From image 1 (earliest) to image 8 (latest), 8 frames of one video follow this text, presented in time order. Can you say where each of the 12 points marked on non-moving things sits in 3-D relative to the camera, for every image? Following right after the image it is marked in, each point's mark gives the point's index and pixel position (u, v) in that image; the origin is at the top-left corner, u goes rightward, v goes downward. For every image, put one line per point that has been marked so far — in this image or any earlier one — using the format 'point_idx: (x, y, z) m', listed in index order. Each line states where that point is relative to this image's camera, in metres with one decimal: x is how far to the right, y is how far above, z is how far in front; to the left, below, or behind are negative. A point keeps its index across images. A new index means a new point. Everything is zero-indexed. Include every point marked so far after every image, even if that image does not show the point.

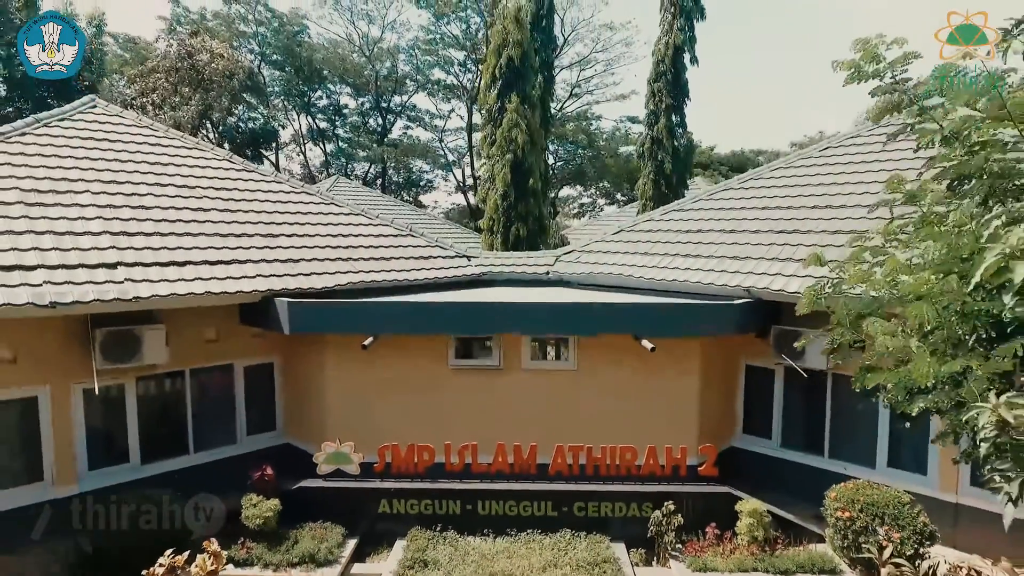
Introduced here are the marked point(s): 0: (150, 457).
0: (-5.2, -2.4, +8.3) m
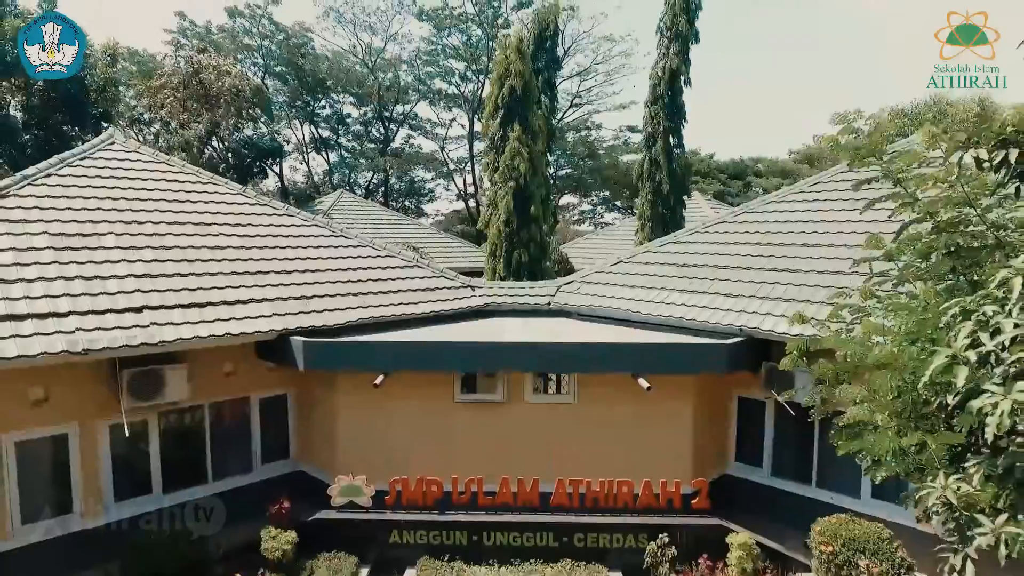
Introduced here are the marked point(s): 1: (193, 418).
0: (-5.1, -3.0, +8.8) m
1: (-4.9, -2.0, +8.9) m
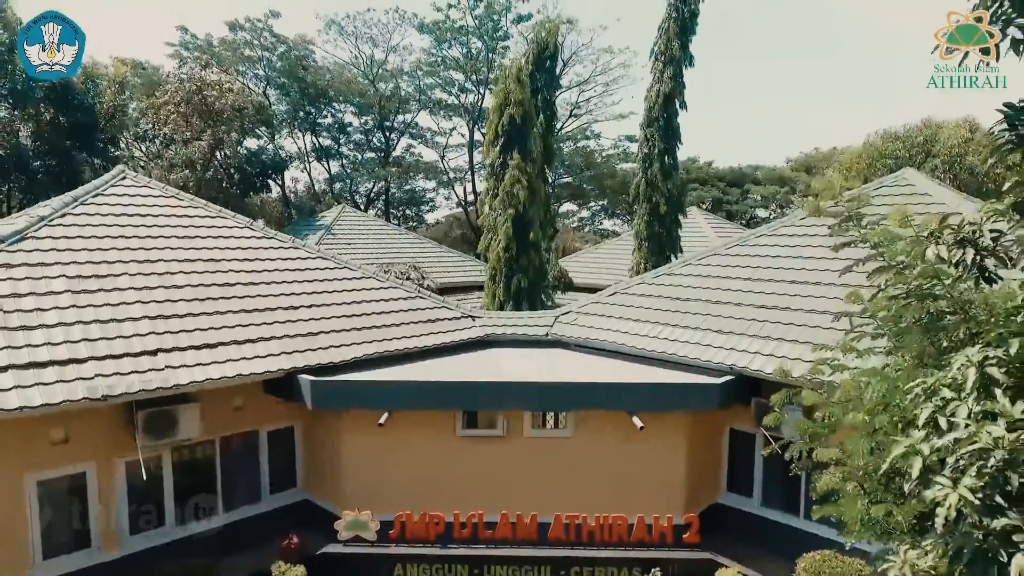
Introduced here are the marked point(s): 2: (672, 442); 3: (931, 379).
0: (-5.1, -3.6, +9.2) m
1: (-4.9, -2.6, +9.3) m
2: (+2.6, -2.5, +9.4) m
3: (+3.2, -0.7, +4.5) m
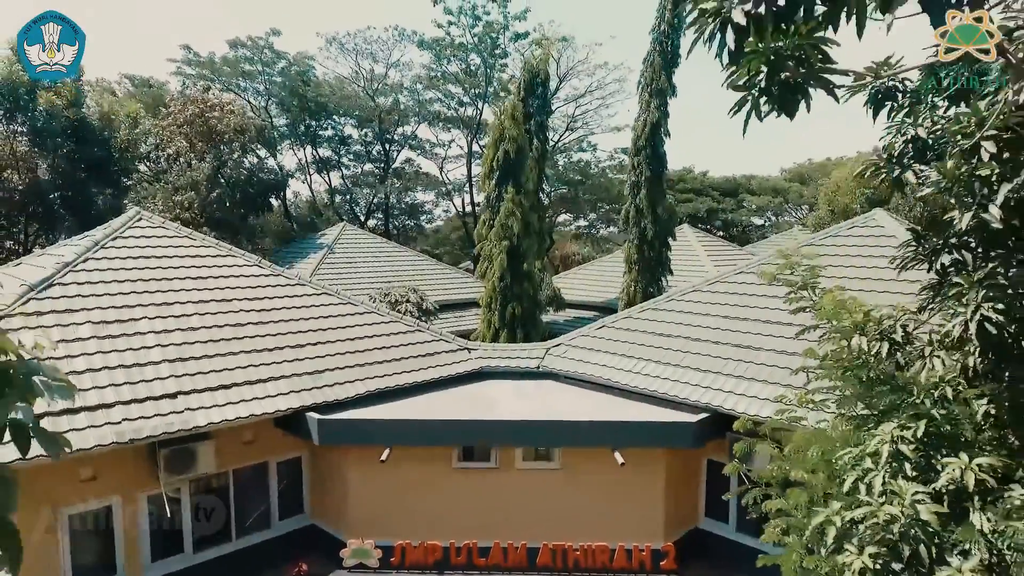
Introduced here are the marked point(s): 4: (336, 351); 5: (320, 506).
0: (-5.3, -4.4, +9.9) m
1: (-5.0, -3.4, +10.0) m
2: (+2.4, -3.3, +10.1) m
3: (+3.1, -1.4, +5.2) m
4: (-3.5, -1.2, +11.5) m
5: (-3.7, -4.2, +11.2) m
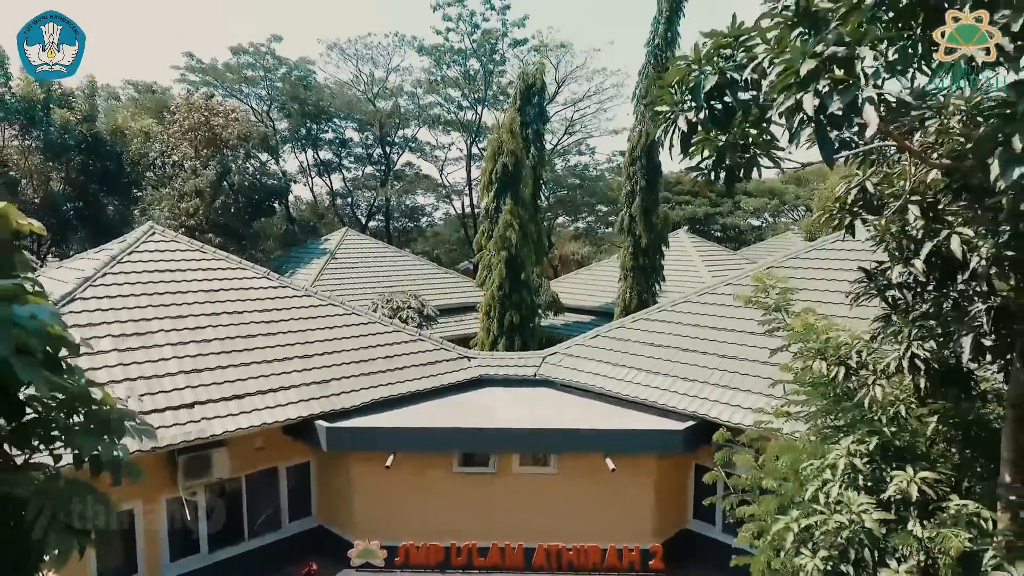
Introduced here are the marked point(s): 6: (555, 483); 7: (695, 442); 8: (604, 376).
0: (-5.3, -4.6, +10.5) m
1: (-5.1, -3.6, +10.6) m
2: (+2.4, -3.5, +10.7) m
3: (+3.0, -1.7, +5.8) m
4: (-3.5, -1.5, +12.1) m
5: (-3.7, -4.5, +11.8) m
6: (+0.8, -3.6, +10.9) m
7: (+3.2, -2.7, +10.3) m
8: (+1.9, -1.8, +12.2) m
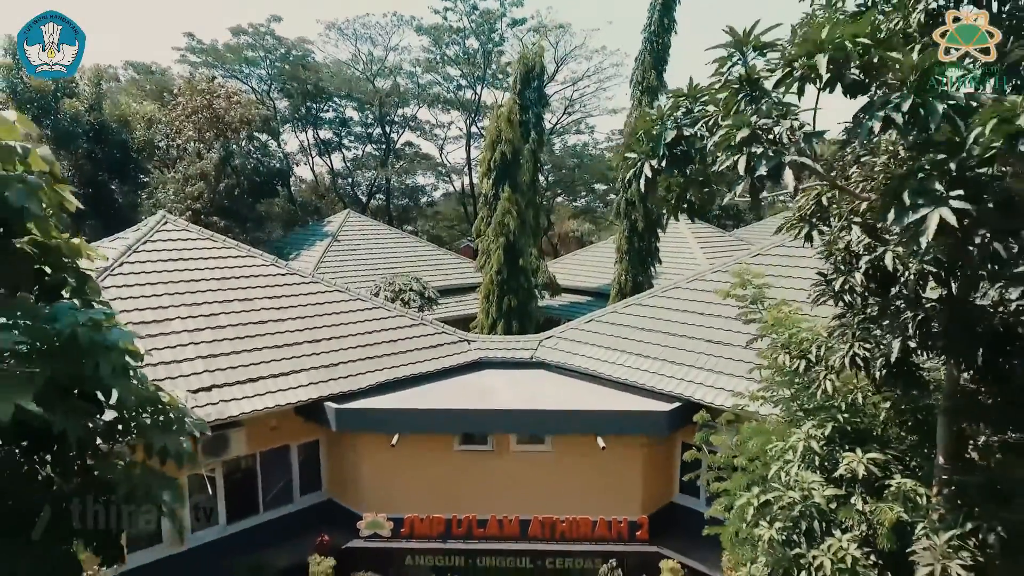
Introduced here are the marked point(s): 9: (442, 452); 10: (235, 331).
0: (-5.4, -4.4, +11.3) m
1: (-5.1, -3.4, +11.3) m
2: (+2.3, -3.3, +11.5) m
3: (+3.0, -1.7, +6.5) m
4: (-3.6, -1.2, +12.8) m
5: (-3.8, -4.2, +12.6) m
6: (+0.7, -3.4, +11.6) m
7: (+3.1, -2.5, +11.0) m
8: (+1.9, -1.6, +12.9) m
9: (-1.4, -3.3, +11.7) m
10: (-5.7, -0.9, +11.9) m
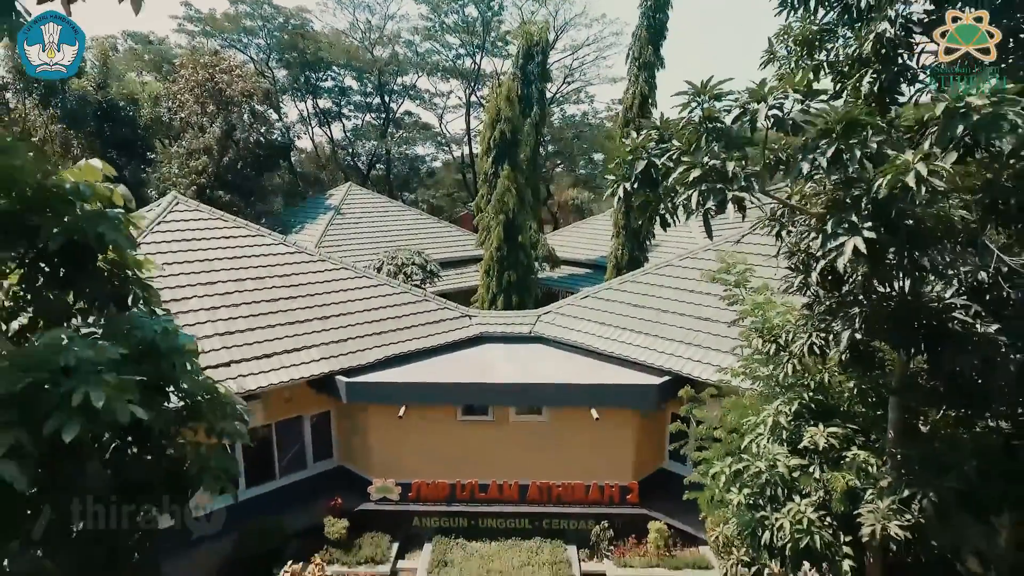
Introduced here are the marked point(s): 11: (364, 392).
0: (-5.4, -4.1, +12.1) m
1: (-5.1, -3.0, +12.1) m
2: (+2.3, -2.9, +12.2) m
3: (+3.0, -1.6, +7.2) m
4: (-3.6, -0.8, +13.4) m
5: (-3.8, -3.7, +13.4) m
6: (+0.7, -3.0, +12.4) m
7: (+3.1, -2.1, +11.7) m
8: (+1.9, -1.1, +13.6) m
9: (-1.4, -2.9, +12.5) m
10: (-5.7, -0.4, +12.5) m
11: (-3.0, -2.1, +11.8) m
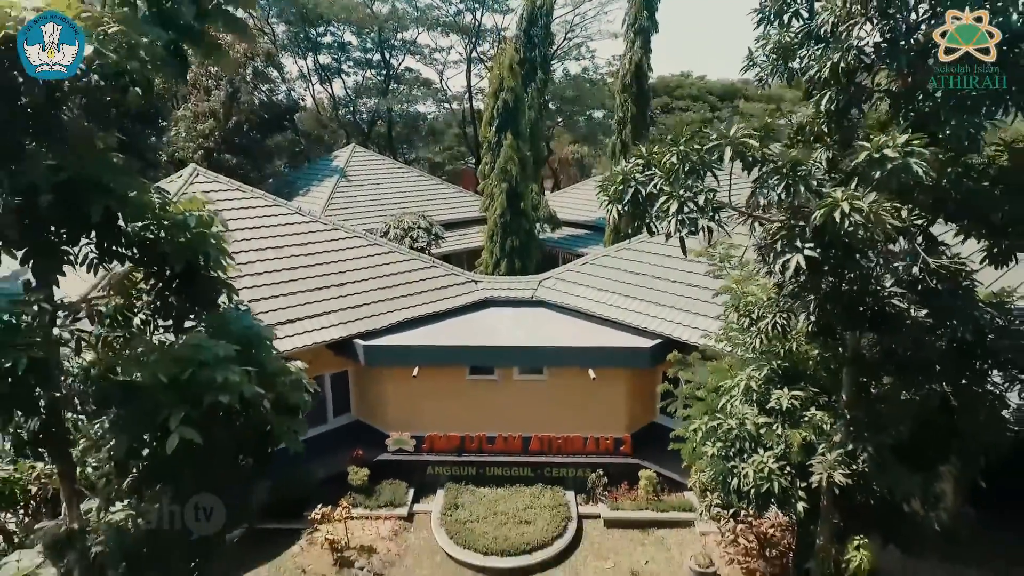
0: (-5.3, -3.4, +13.3) m
1: (-5.0, -2.4, +13.2) m
2: (+2.4, -2.2, +13.3) m
3: (+3.0, -1.3, +8.2) m
4: (-3.5, 0.0, +14.4) m
5: (-3.7, -3.0, +14.6) m
6: (+0.8, -2.3, +13.5) m
7: (+3.2, -1.5, +12.7) m
8: (+1.9, -0.3, +14.5) m
9: (-1.3, -2.2, +13.6) m
10: (-5.6, +0.3, +13.4) m
11: (-2.9, -1.5, +12.8) m
